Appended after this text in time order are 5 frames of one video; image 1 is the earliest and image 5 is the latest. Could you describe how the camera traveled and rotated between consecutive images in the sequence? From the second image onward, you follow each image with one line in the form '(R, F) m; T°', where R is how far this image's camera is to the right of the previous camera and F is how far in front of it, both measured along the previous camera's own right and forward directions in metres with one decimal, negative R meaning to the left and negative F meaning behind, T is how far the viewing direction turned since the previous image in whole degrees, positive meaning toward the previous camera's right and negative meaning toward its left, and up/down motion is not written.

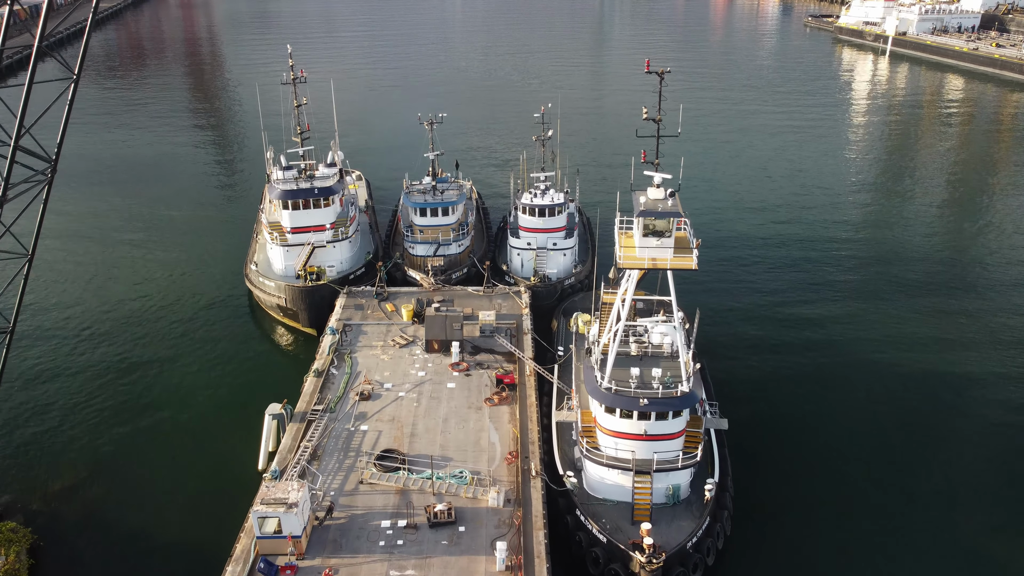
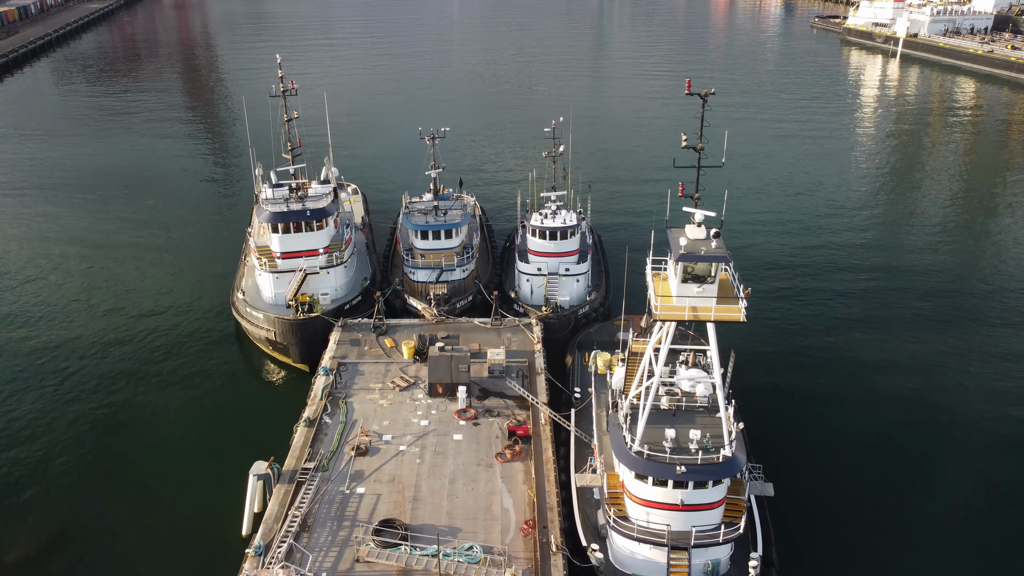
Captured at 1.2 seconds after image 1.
(-0.6, +3.6) m; 0°
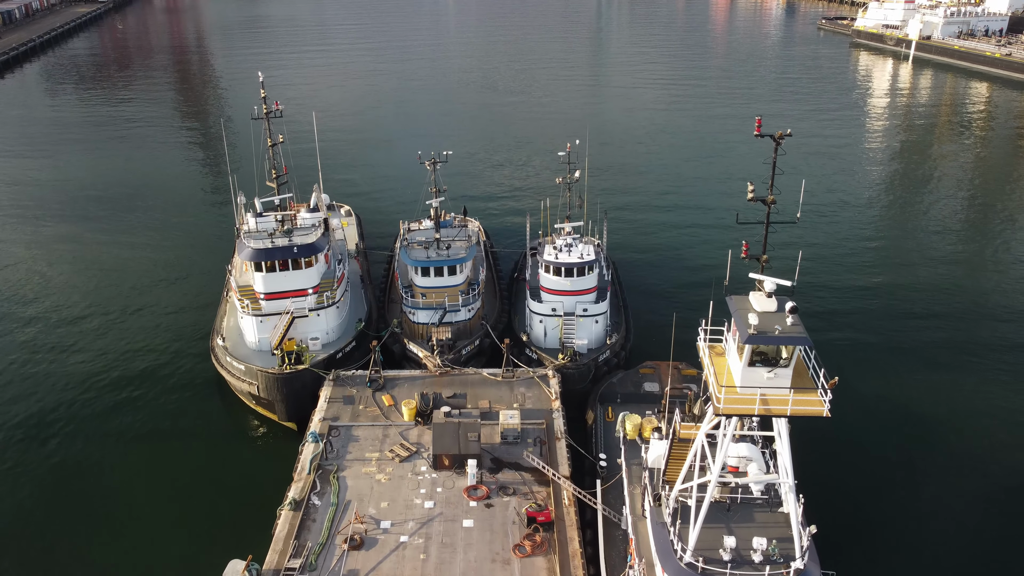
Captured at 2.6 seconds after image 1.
(-0.7, +4.4) m; 0°
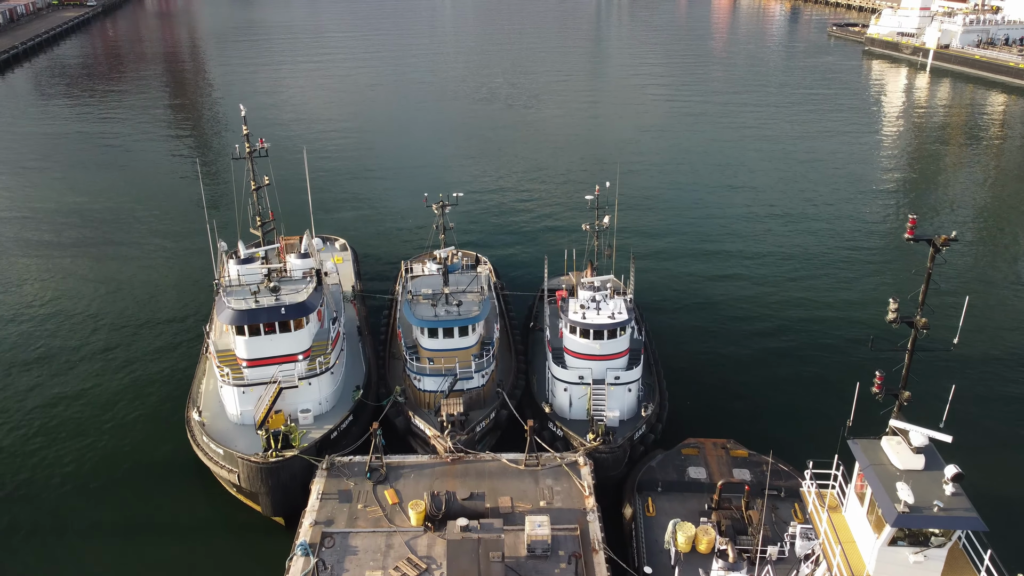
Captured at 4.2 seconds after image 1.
(-1.1, +5.0) m; 0°
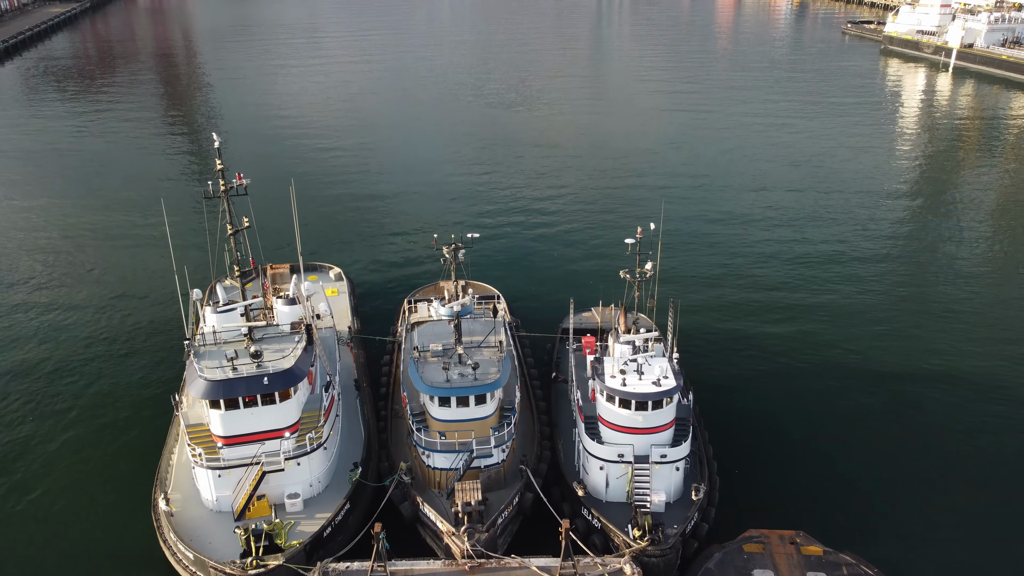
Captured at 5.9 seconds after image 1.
(-1.1, +5.3) m; 0°
